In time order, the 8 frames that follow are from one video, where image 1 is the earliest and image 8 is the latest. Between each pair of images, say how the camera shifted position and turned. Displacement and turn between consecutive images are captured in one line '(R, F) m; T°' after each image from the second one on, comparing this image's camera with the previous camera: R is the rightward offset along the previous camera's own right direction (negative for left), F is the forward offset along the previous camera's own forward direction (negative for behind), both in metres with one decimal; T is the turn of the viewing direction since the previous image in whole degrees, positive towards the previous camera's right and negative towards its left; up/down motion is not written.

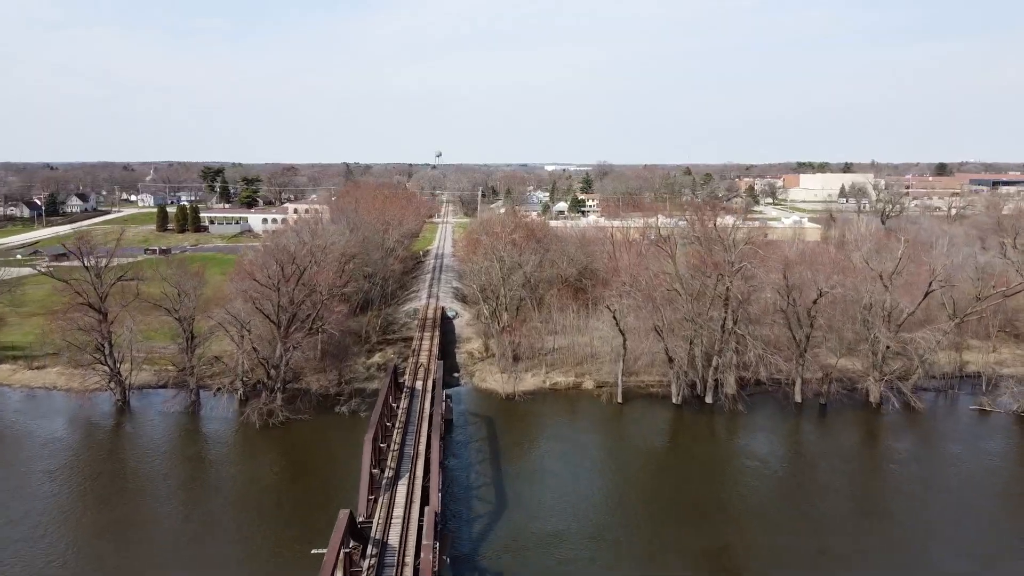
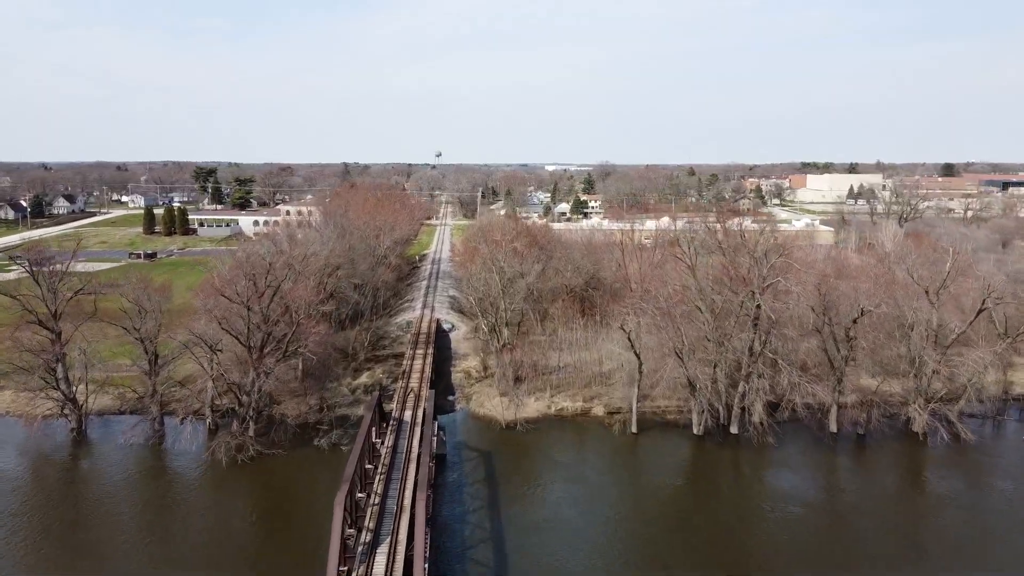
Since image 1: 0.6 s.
(0.0, +1.7) m; 0°
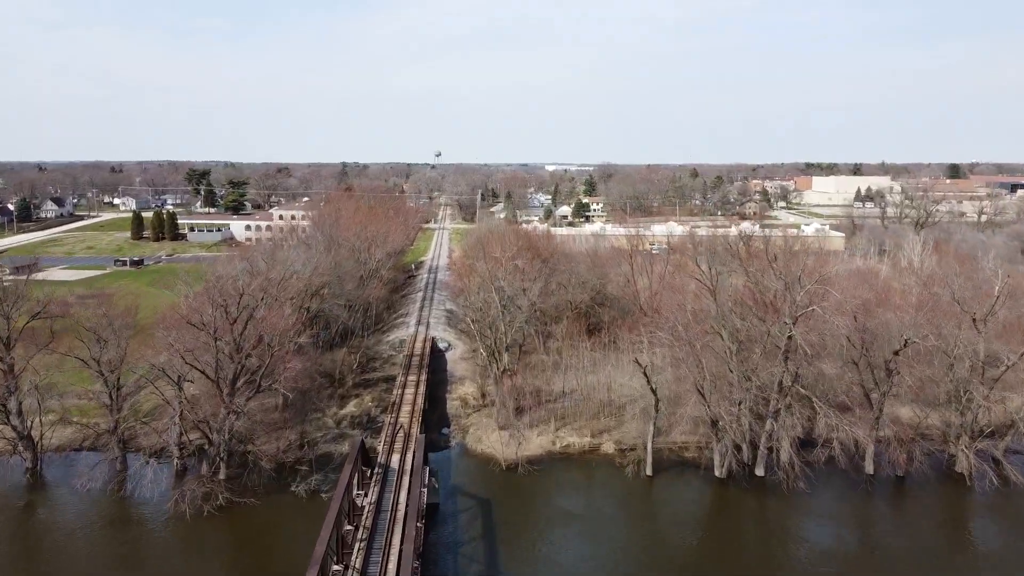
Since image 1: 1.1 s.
(0.0, +1.4) m; 0°
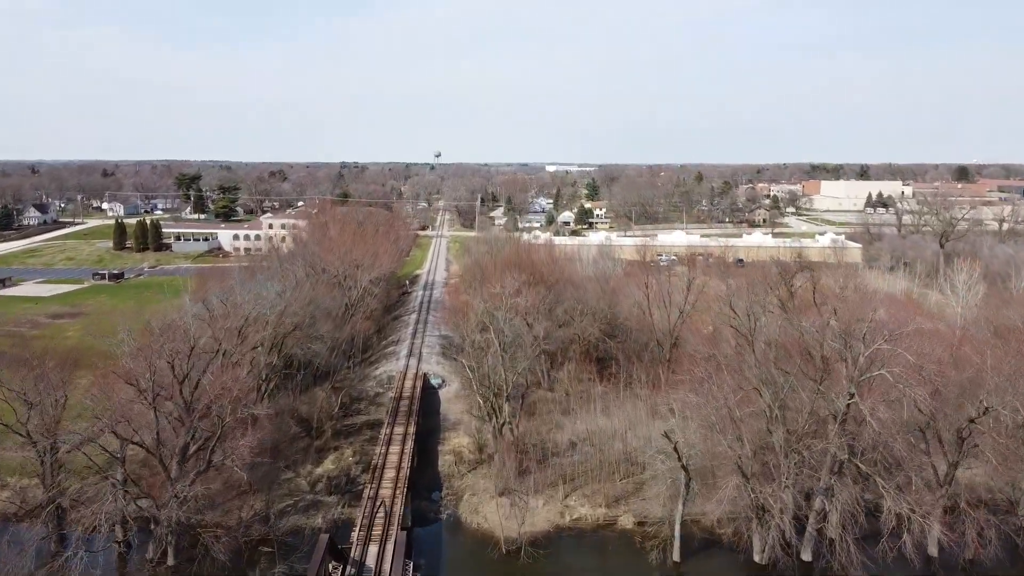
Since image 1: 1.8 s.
(0.0, +2.0) m; 0°
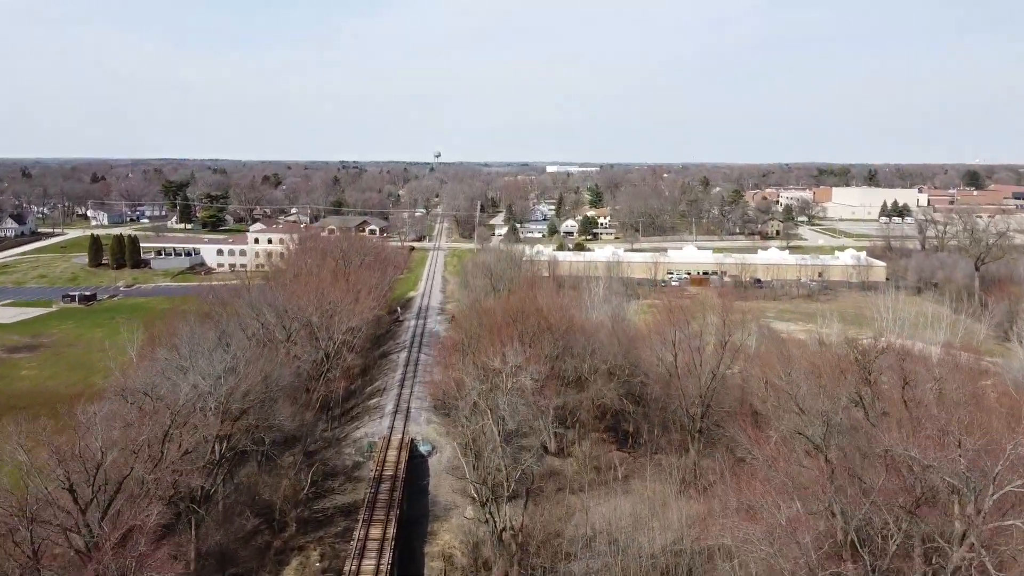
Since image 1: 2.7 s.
(0.0, +2.5) m; 0°
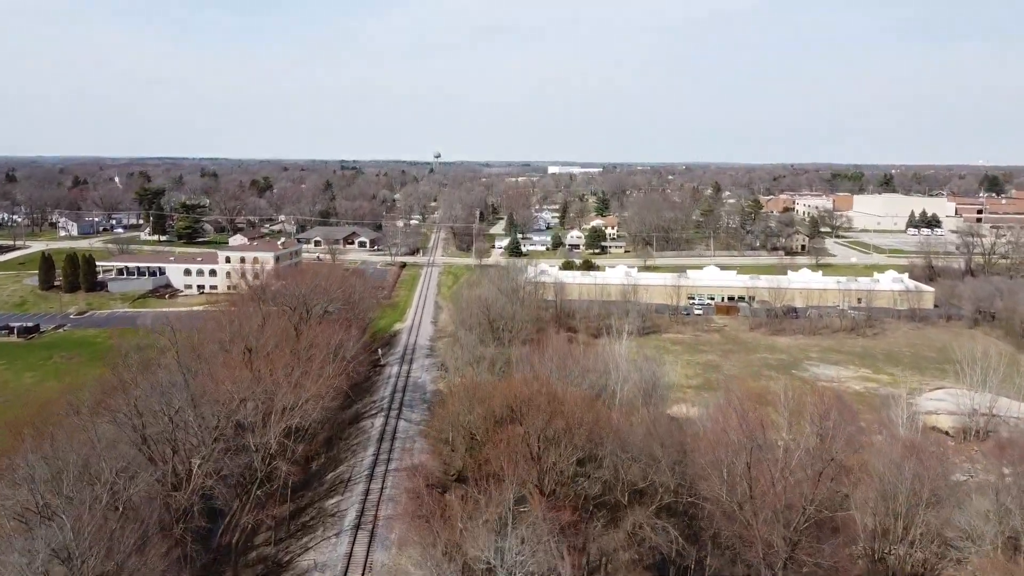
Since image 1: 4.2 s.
(0.0, +4.2) m; 0°
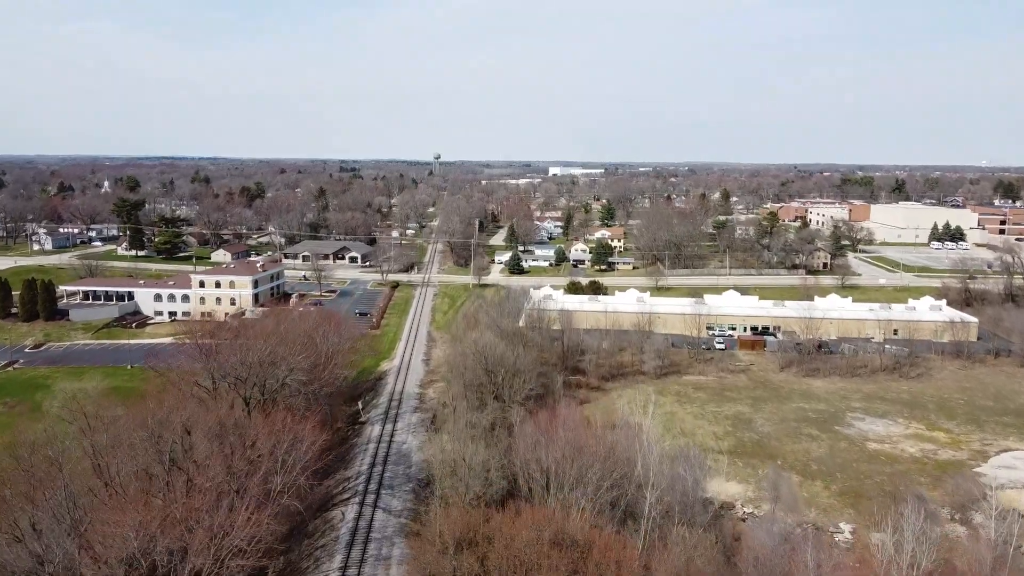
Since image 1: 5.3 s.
(0.0, +3.1) m; 0°
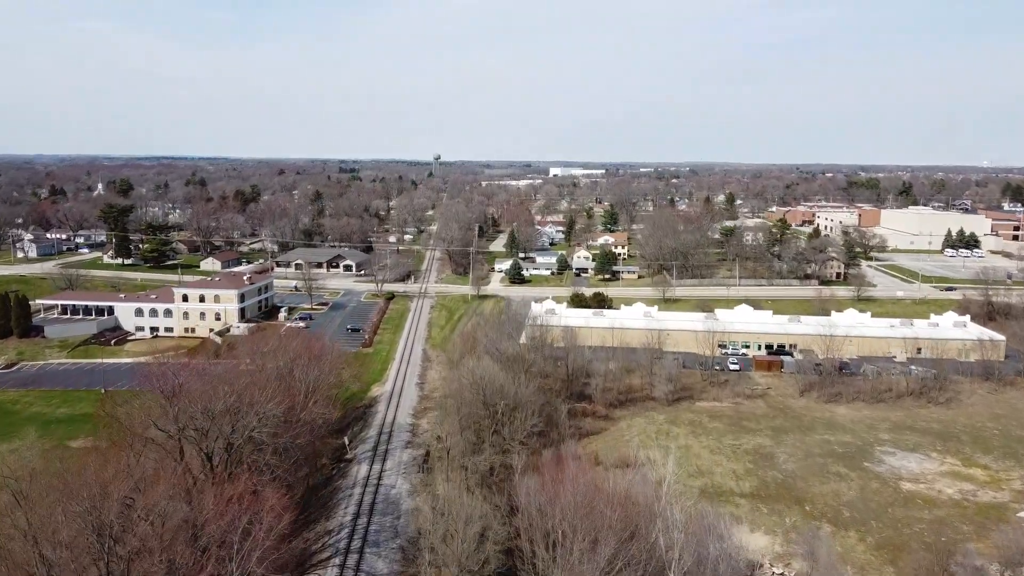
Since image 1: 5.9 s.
(0.0, +1.7) m; 0°
